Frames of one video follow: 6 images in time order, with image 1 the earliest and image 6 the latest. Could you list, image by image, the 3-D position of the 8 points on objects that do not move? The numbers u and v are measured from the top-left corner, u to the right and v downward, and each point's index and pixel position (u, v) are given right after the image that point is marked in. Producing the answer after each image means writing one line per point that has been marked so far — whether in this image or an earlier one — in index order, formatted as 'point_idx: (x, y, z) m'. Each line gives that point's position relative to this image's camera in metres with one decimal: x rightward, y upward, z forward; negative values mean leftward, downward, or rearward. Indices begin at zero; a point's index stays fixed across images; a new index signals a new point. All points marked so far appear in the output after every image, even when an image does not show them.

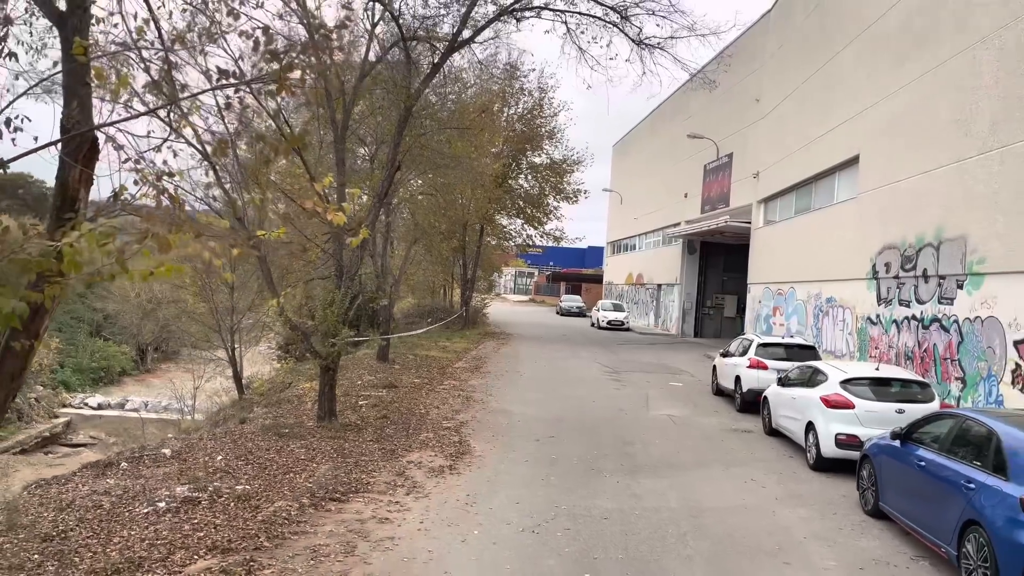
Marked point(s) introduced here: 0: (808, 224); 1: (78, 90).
0: (+8.4, +1.8, +19.0) m
1: (-2.4, +1.1, +3.7) m
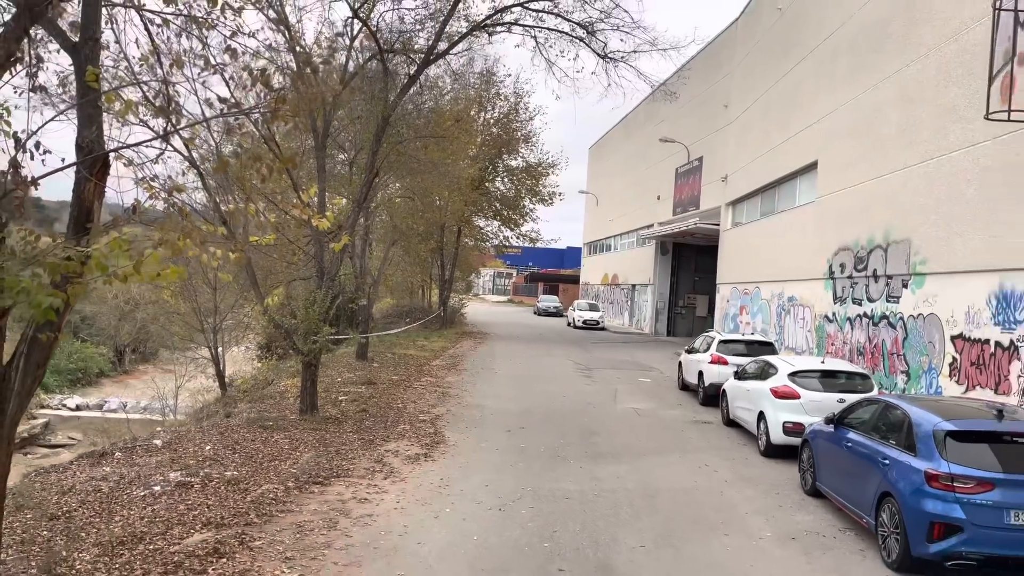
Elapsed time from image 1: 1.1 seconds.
0: (+7.7, +1.8, +19.8) m
1: (-2.7, +1.1, +4.2) m
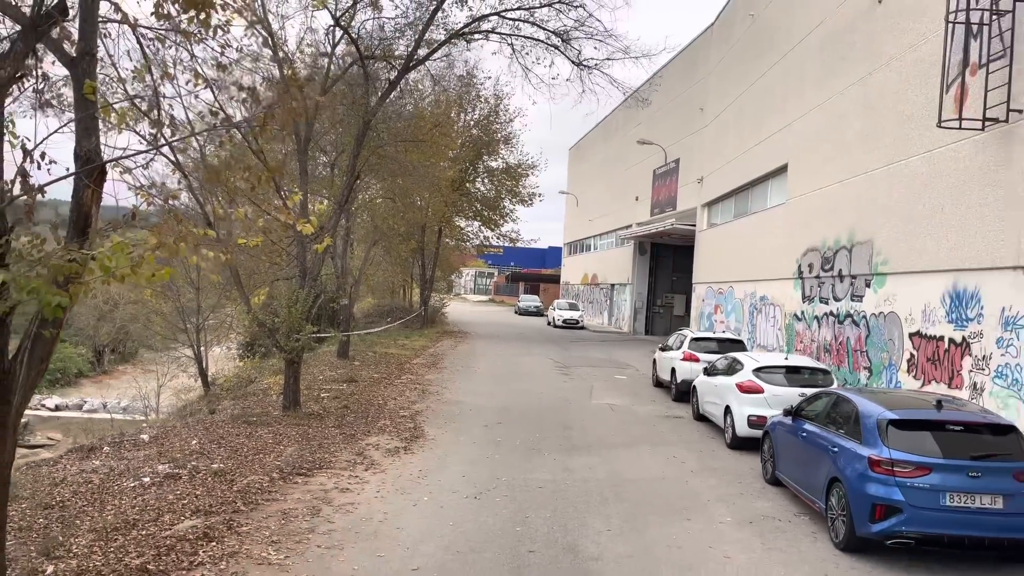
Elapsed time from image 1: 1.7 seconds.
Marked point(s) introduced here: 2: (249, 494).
0: (+7.1, +1.8, +20.3) m
1: (-2.9, +1.1, +4.5) m
2: (-2.5, -2.0, +6.3) m
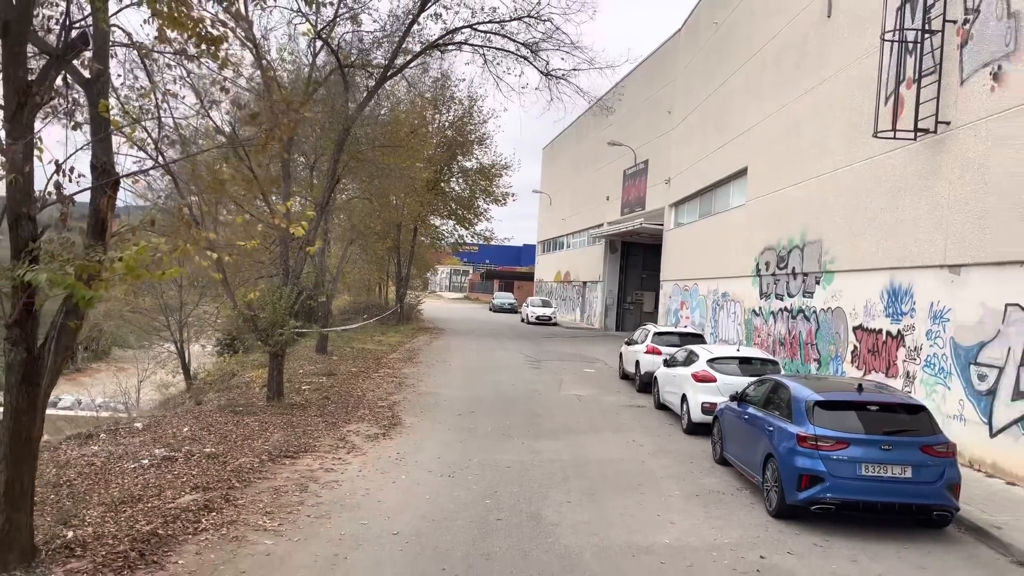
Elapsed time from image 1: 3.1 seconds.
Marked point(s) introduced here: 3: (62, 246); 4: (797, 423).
0: (+6.3, +1.9, +21.2) m
1: (-3.1, +1.1, +5.1) m
2: (-2.8, -1.9, +6.9) m
3: (-3.0, +0.3, +4.4) m
4: (+3.0, -1.4, +6.9) m
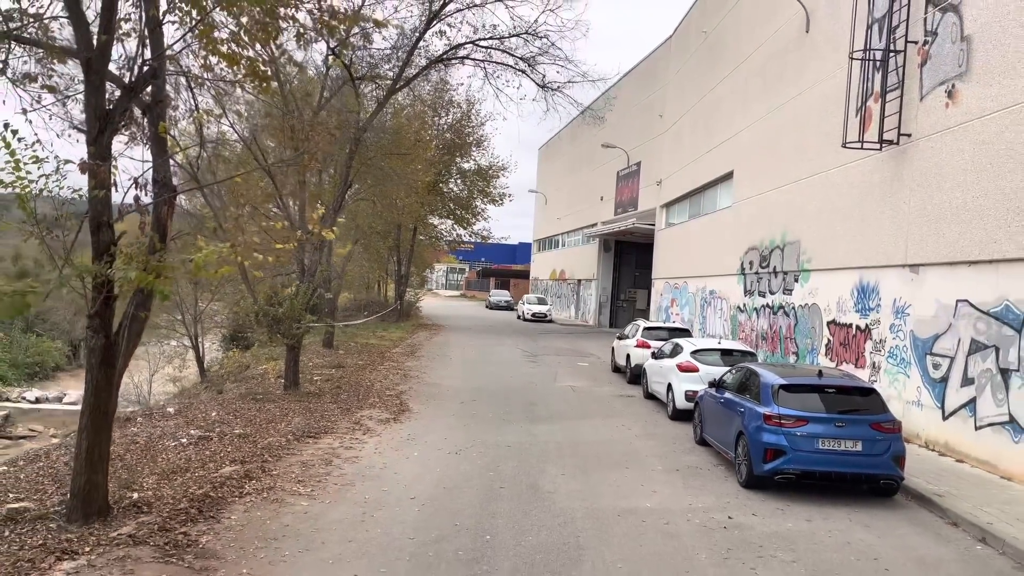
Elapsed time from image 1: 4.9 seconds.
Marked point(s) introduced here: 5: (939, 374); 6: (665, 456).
0: (+6.2, +2.0, +22.2) m
1: (-3.1, +1.2, +5.9) m
2: (-2.8, -1.9, +7.8) m
3: (-3.0, +0.3, +5.2) m
4: (+3.0, -1.4, +7.8) m
5: (+6.1, -1.2, +9.4) m
6: (+2.1, -2.3, +9.0) m
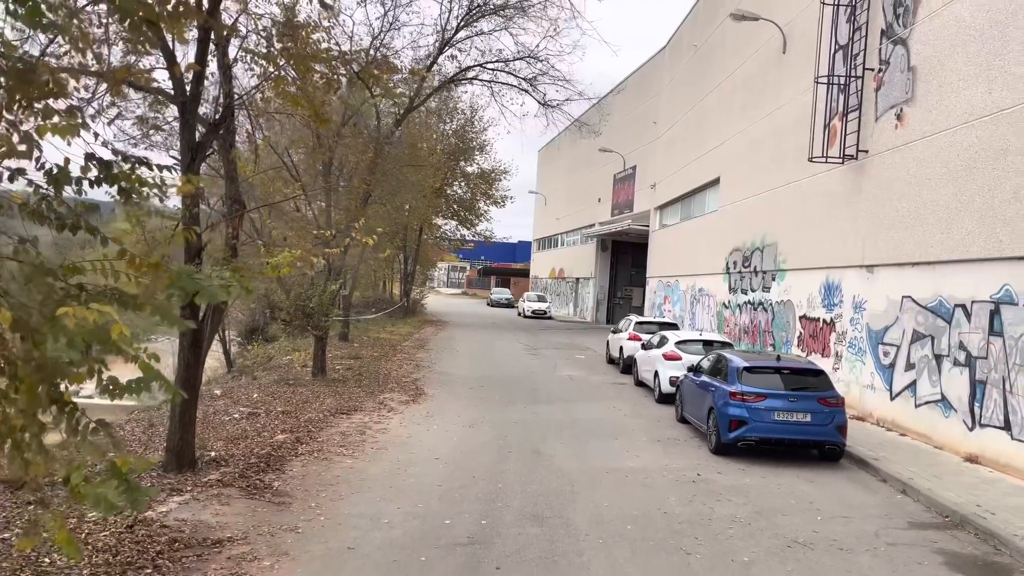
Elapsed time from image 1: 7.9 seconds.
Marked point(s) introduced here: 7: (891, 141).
0: (+6.2, +2.1, +23.5) m
1: (-3.0, +1.2, +7.3) m
2: (-2.7, -1.9, +9.1) m
3: (-2.9, +0.3, +6.6) m
4: (+3.0, -1.3, +9.2) m
5: (+6.1, -1.2, +10.8) m
6: (+2.1, -2.2, +10.4) m
7: (+6.4, +2.5, +11.1) m
